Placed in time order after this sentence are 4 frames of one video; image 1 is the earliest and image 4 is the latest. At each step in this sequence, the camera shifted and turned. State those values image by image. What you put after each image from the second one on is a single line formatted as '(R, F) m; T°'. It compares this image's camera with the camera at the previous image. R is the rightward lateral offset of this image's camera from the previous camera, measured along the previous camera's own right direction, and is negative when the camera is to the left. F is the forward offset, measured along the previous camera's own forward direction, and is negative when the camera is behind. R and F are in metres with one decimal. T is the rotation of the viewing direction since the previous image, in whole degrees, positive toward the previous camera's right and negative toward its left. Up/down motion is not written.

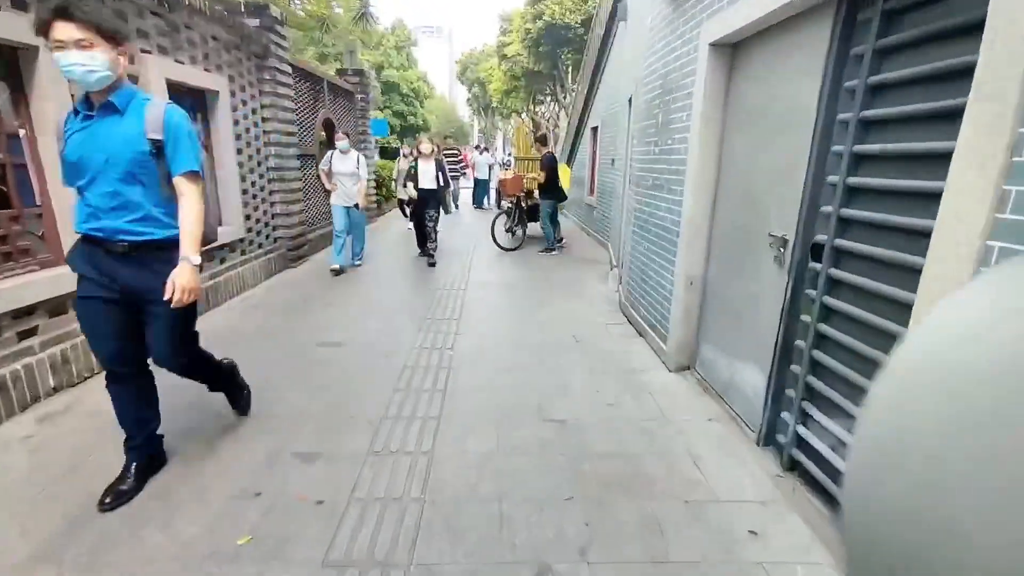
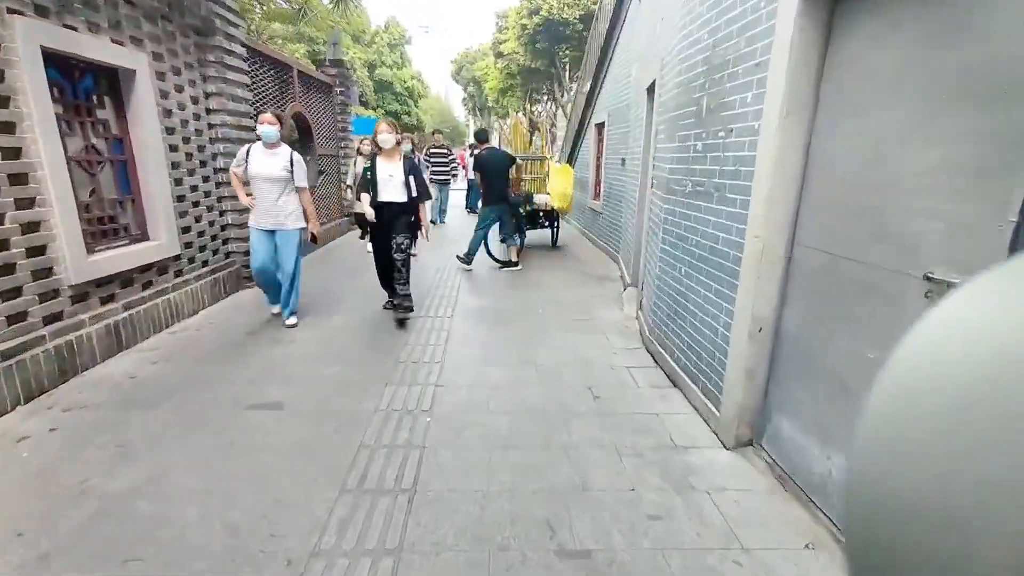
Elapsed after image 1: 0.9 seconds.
(0.0, +1.1) m; +1°
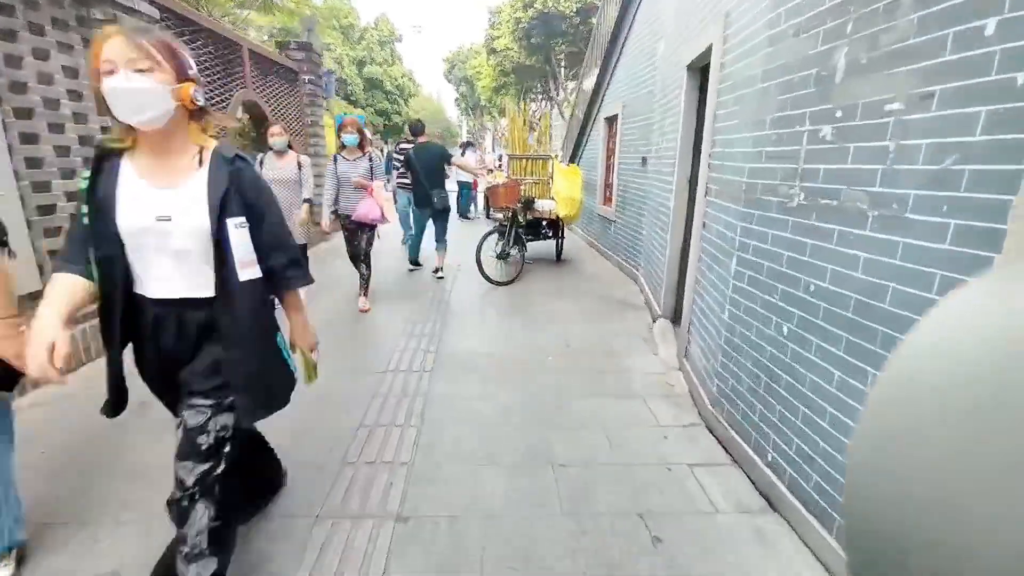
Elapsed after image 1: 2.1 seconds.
(-0.1, +1.3) m; +1°
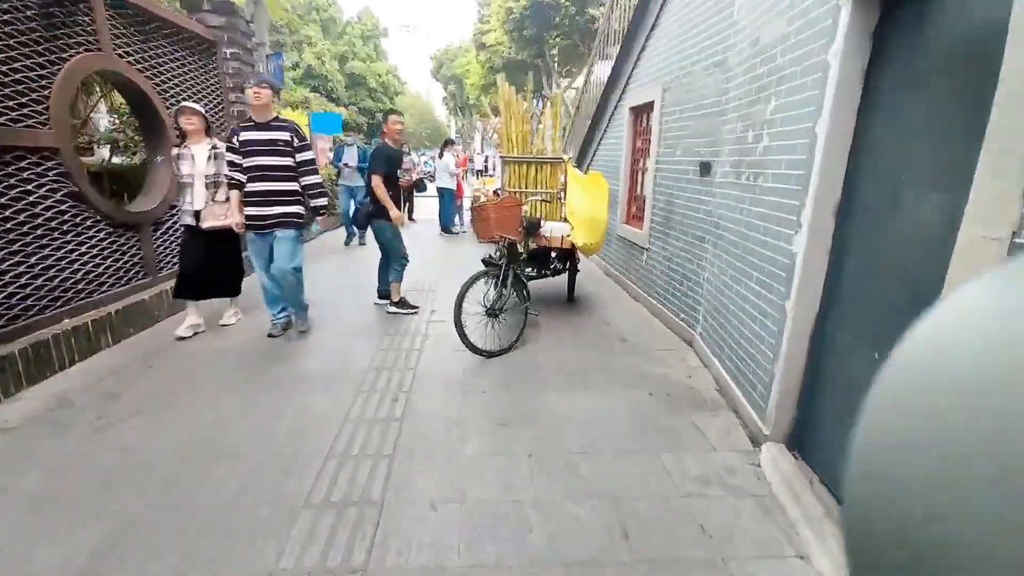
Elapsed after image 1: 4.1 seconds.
(-0.1, +2.2) m; +1°
